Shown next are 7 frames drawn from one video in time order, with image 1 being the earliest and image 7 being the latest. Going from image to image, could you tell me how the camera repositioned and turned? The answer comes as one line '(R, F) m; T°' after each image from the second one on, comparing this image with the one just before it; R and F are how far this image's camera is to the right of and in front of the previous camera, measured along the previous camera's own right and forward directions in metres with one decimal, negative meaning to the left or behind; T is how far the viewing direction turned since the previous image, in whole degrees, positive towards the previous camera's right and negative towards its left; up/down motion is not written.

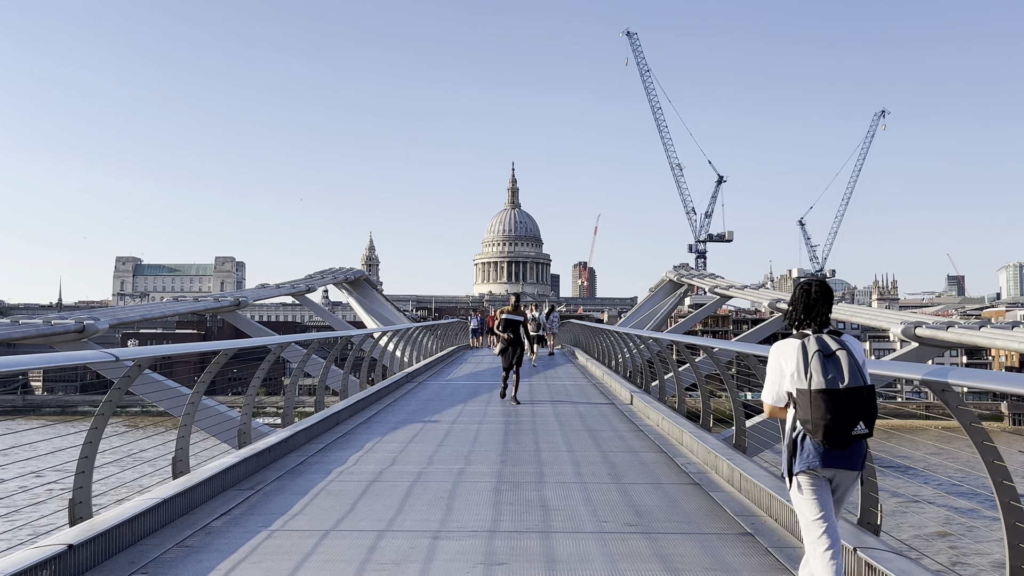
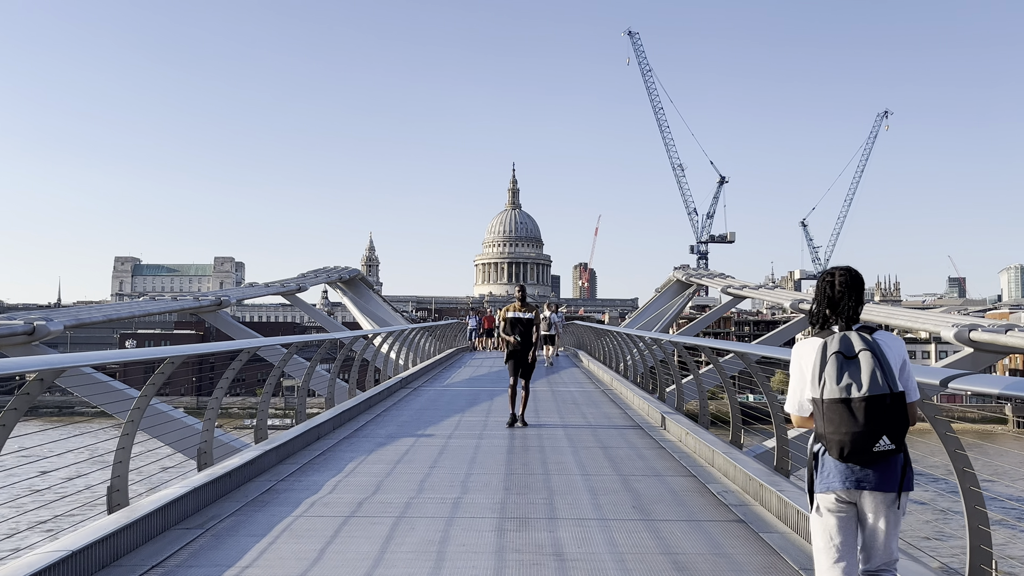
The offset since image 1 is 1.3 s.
(0.0, +1.1) m; 0°
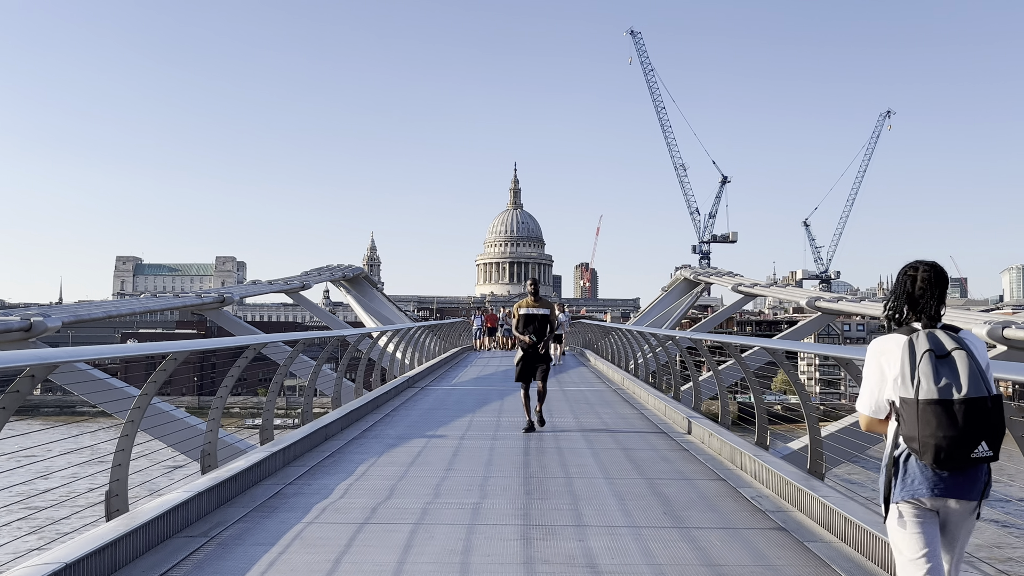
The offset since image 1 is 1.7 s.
(-0.1, +0.3) m; 0°
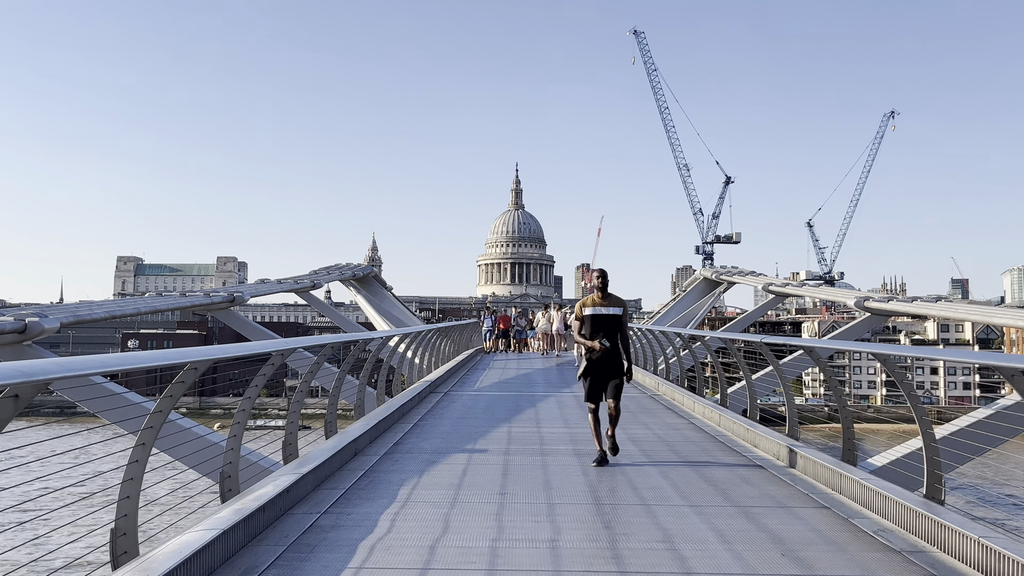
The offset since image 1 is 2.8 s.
(-0.4, +0.8) m; 0°
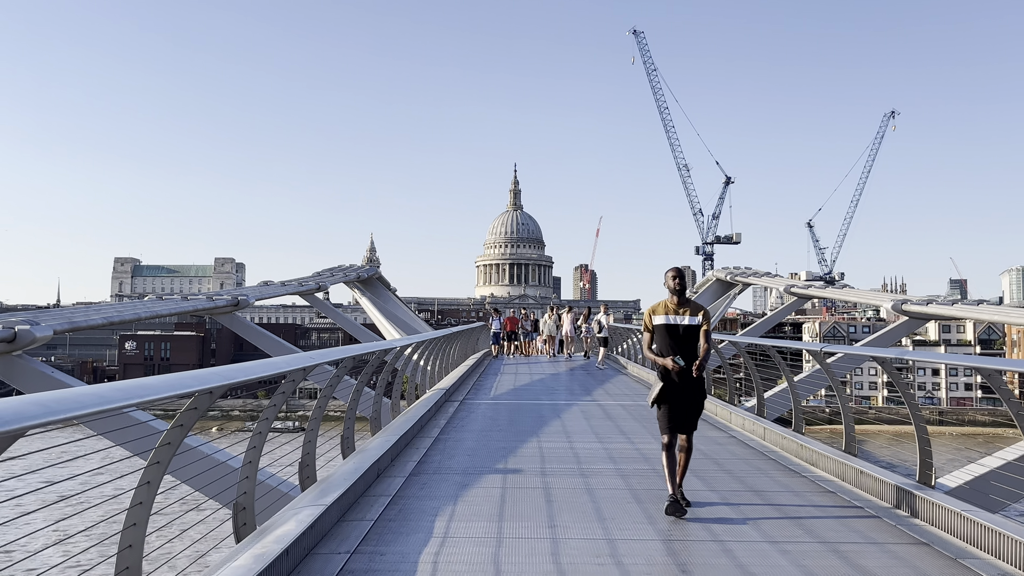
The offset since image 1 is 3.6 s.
(-0.3, +0.6) m; 0°
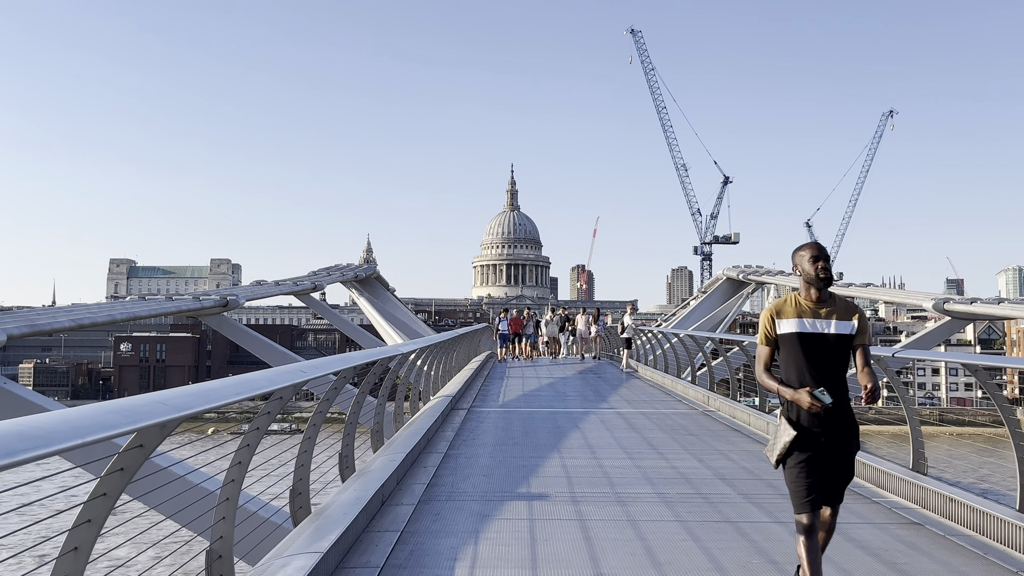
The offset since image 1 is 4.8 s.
(-0.2, +0.9) m; 0°
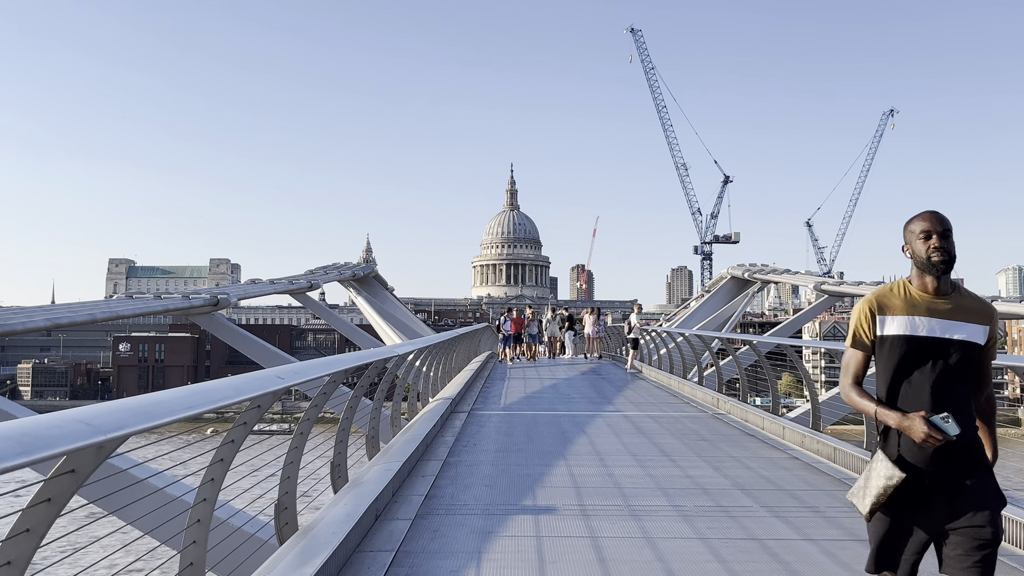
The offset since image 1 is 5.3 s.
(0.0, +0.4) m; 0°
